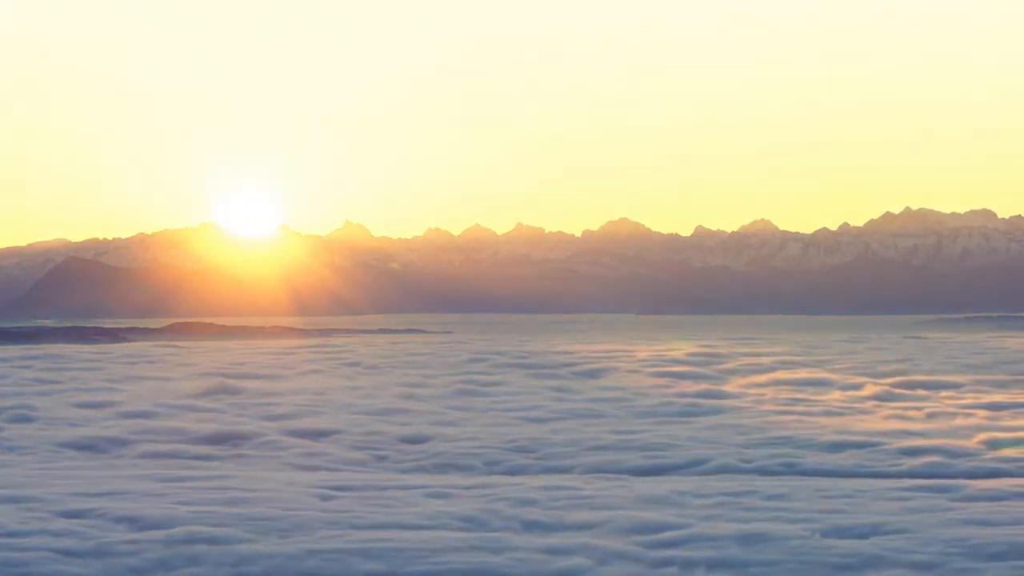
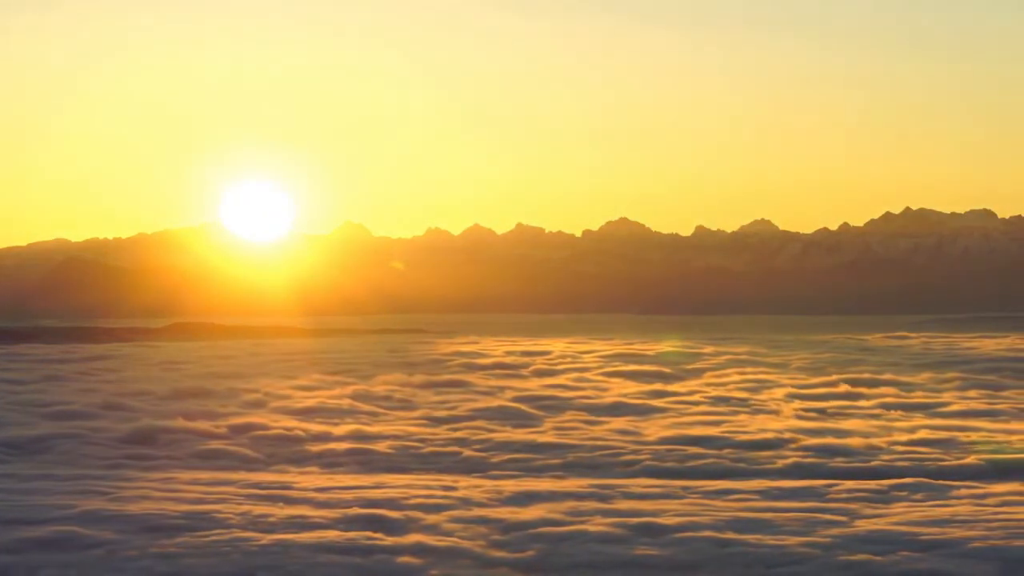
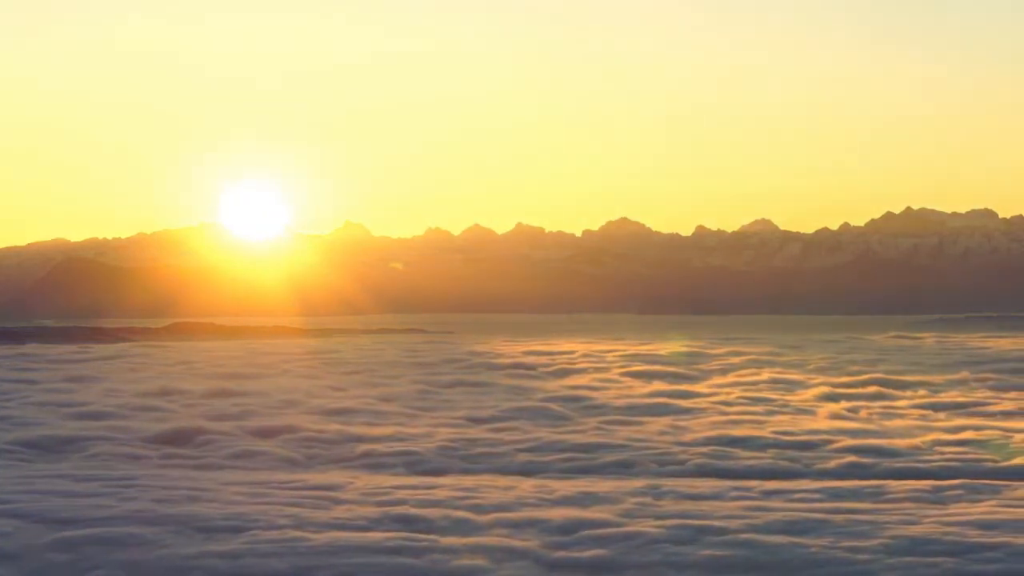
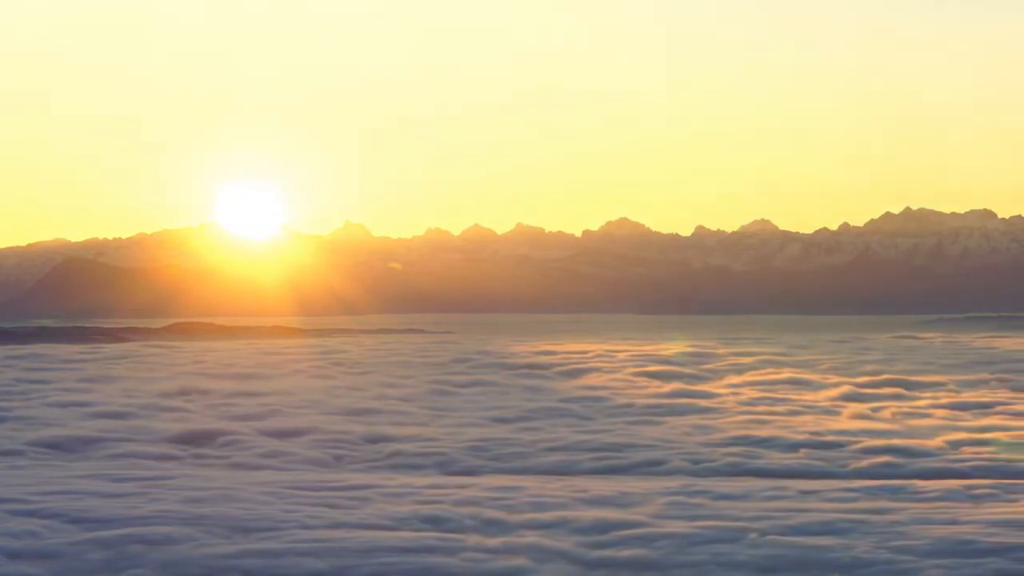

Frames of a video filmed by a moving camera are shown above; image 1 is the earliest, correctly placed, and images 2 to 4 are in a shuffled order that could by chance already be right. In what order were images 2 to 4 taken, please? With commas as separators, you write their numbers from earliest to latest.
4, 3, 2
